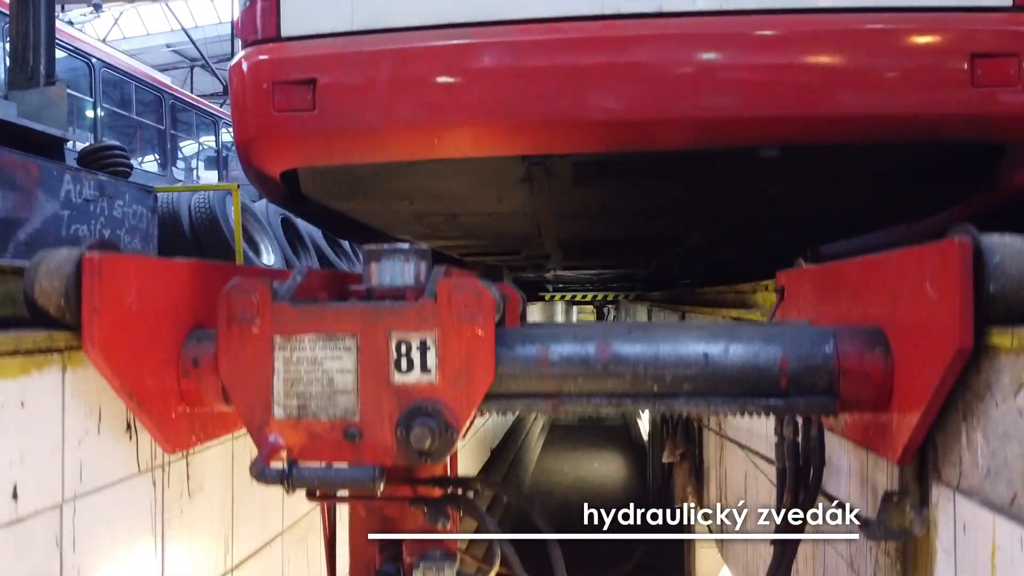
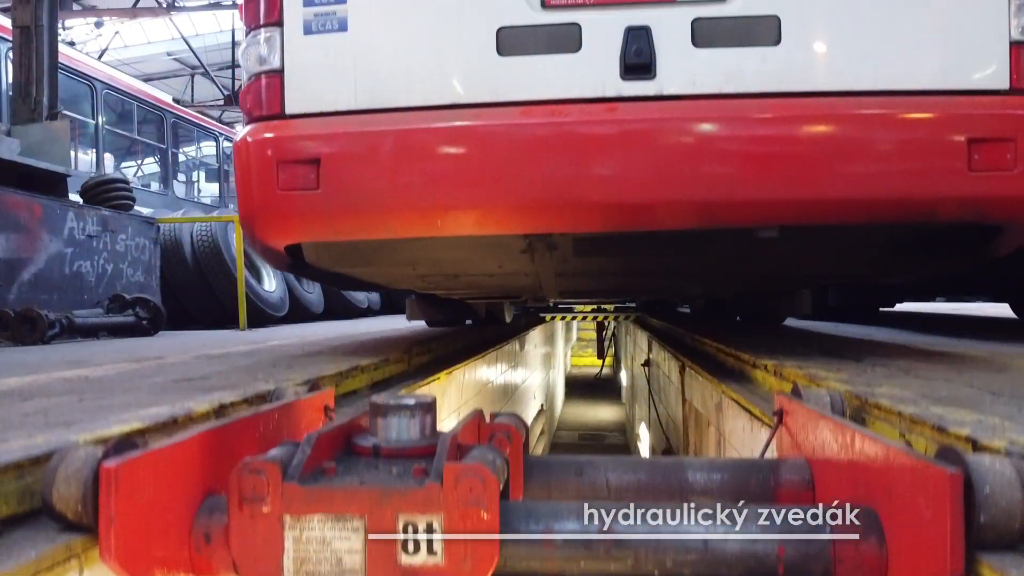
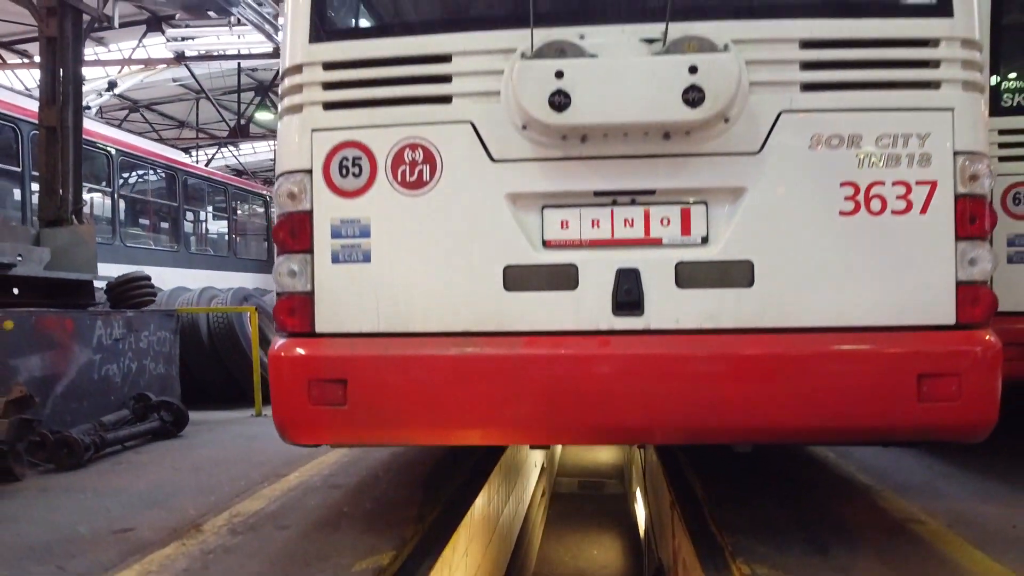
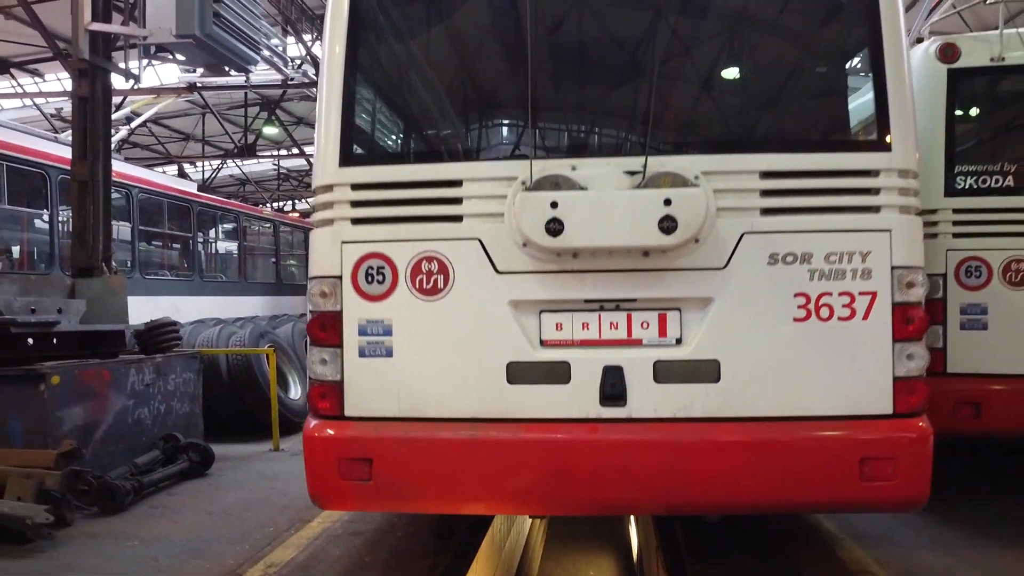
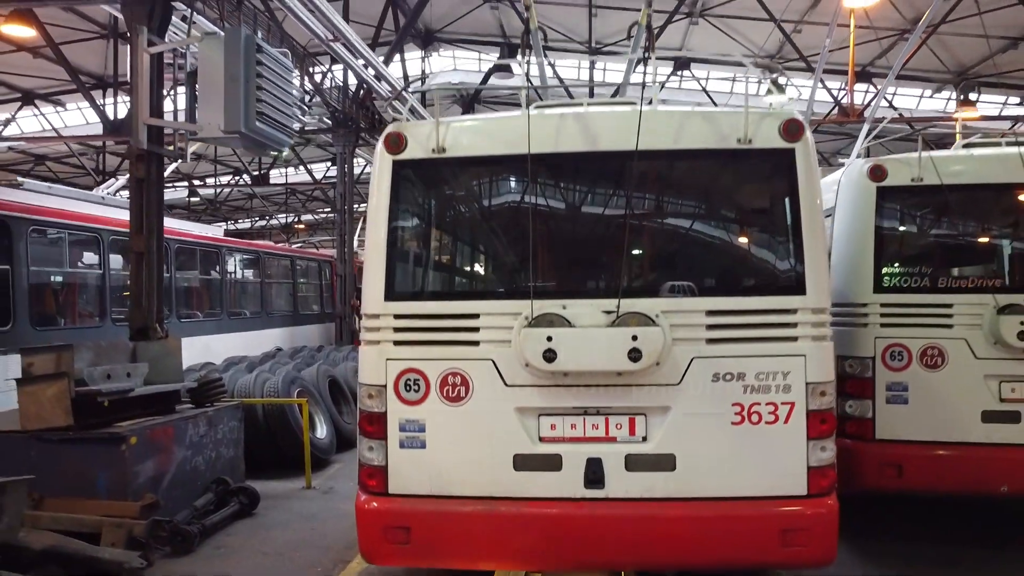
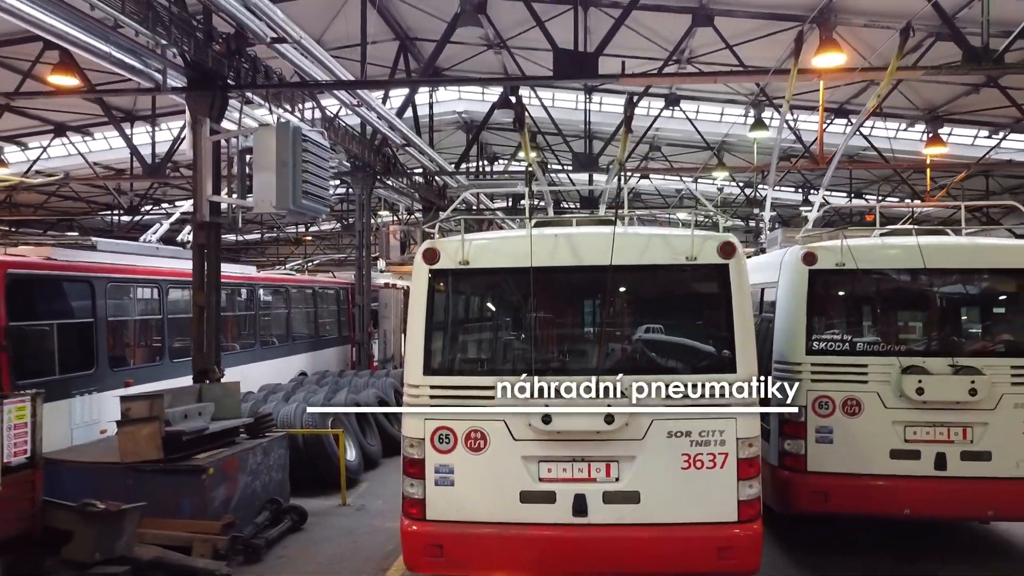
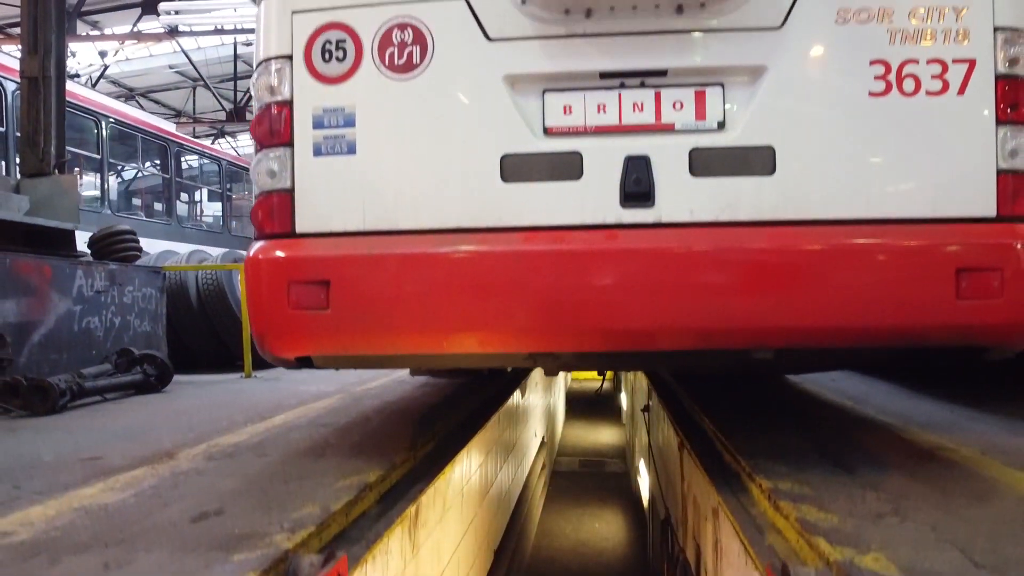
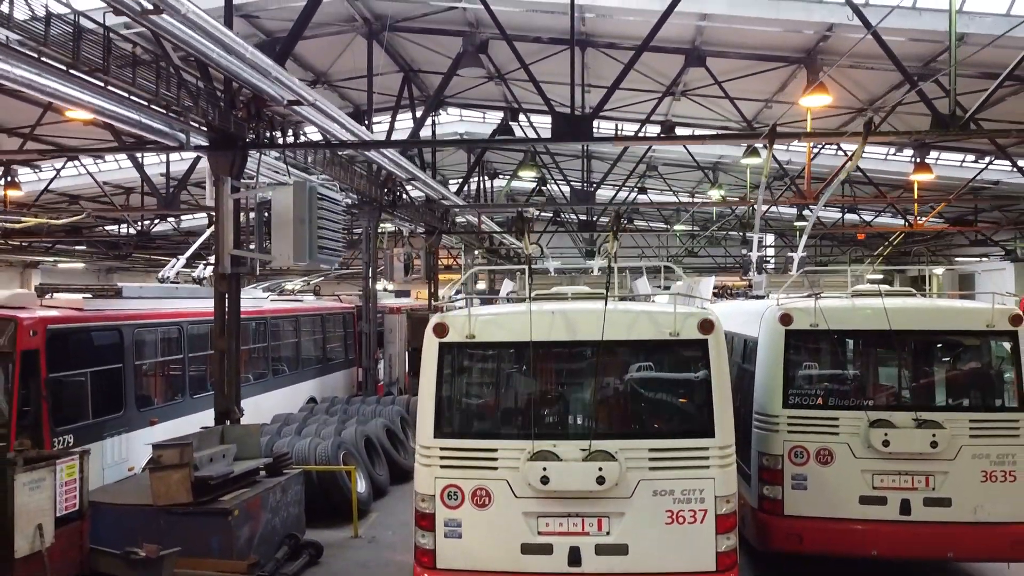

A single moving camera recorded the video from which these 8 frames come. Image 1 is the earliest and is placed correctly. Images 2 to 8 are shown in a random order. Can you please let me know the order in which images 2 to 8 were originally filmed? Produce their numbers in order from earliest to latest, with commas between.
2, 7, 3, 4, 5, 6, 8
